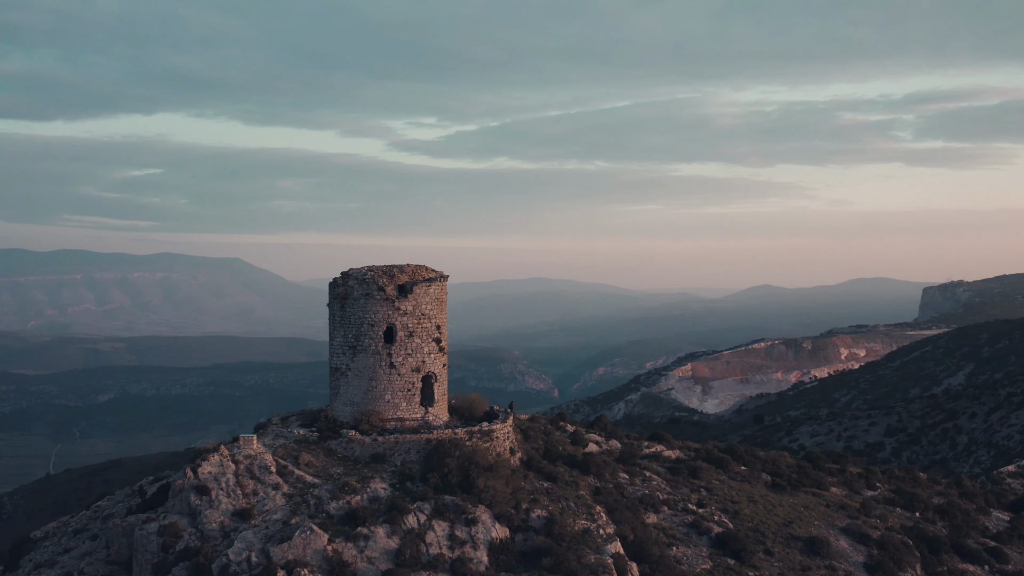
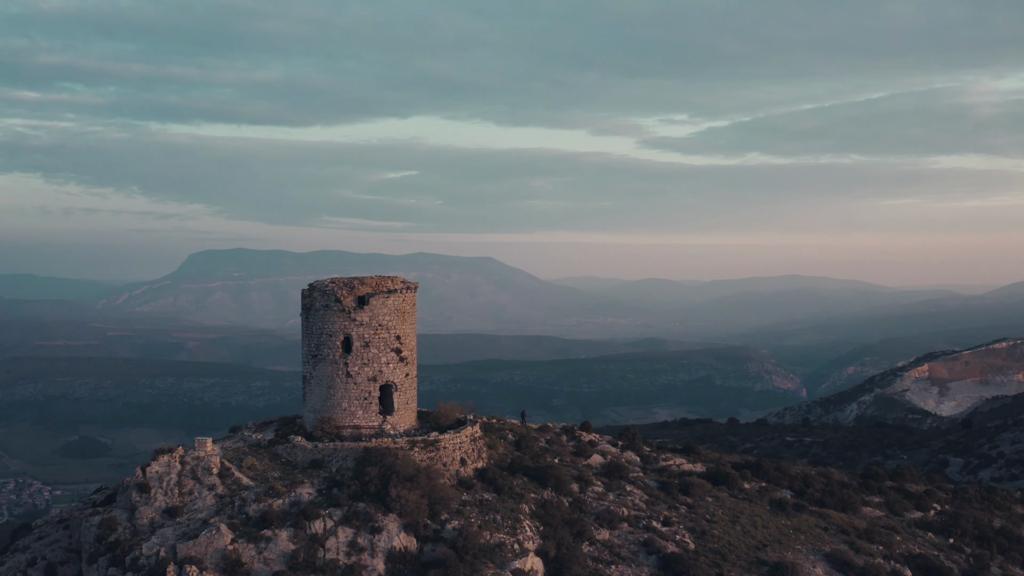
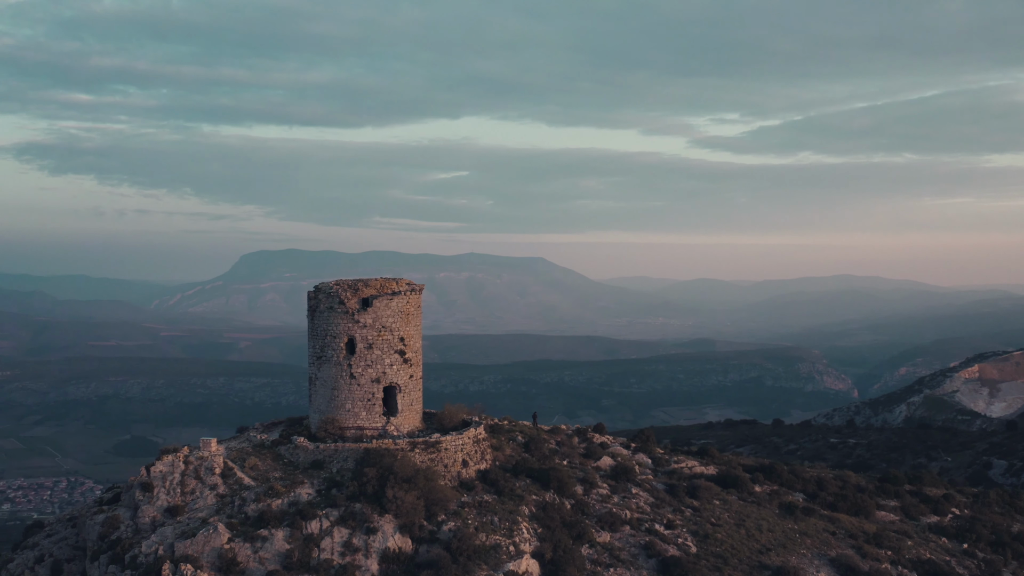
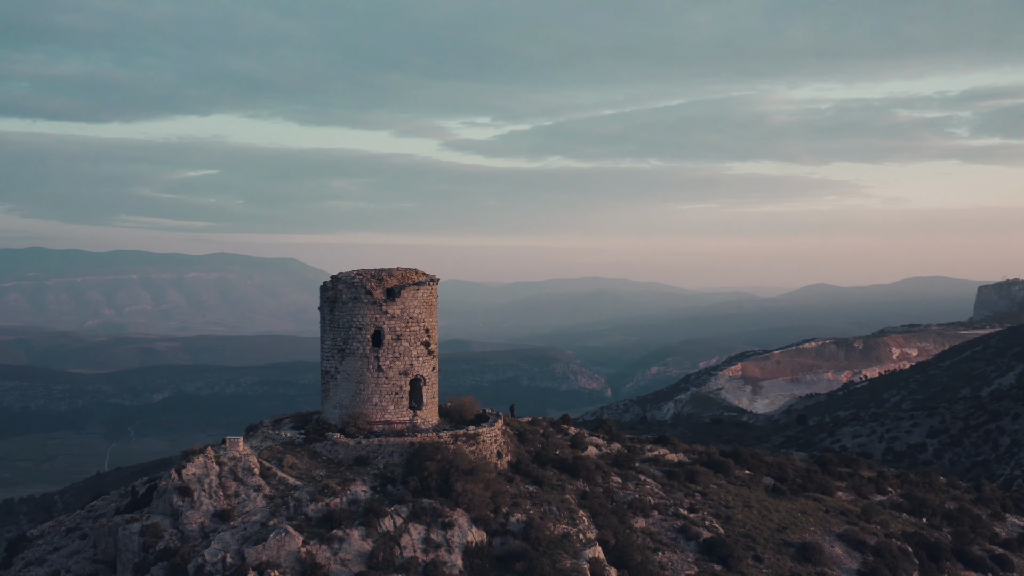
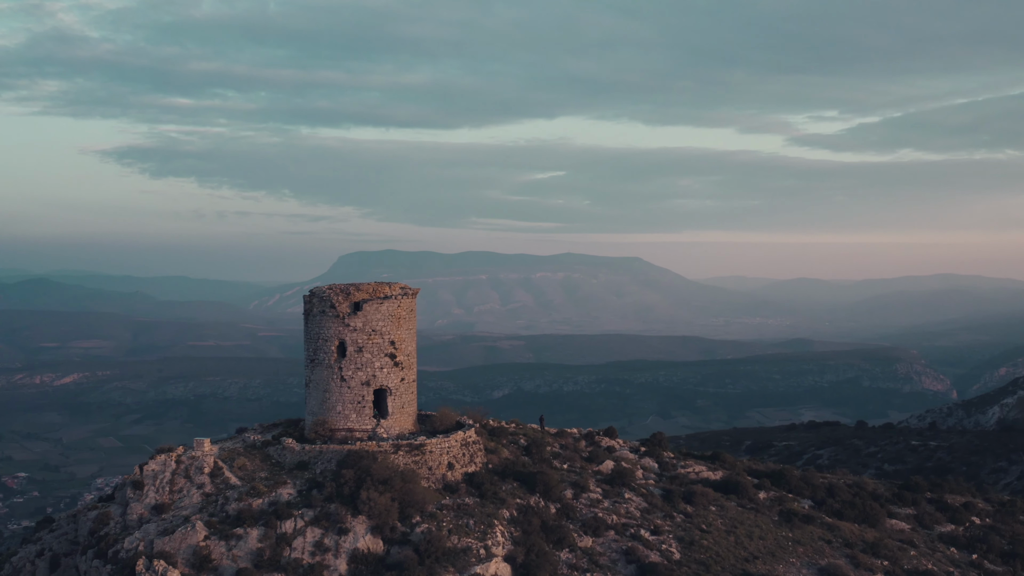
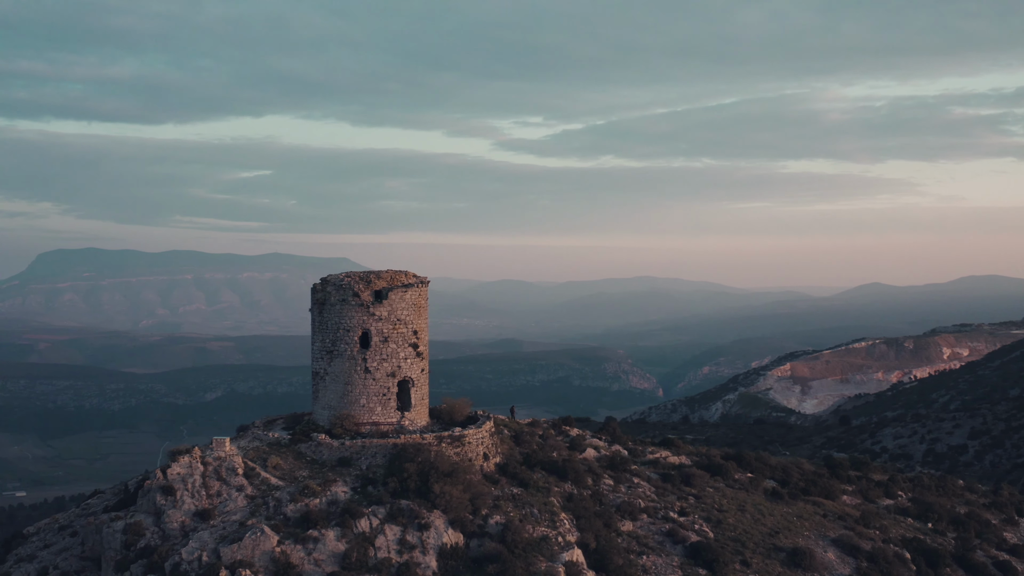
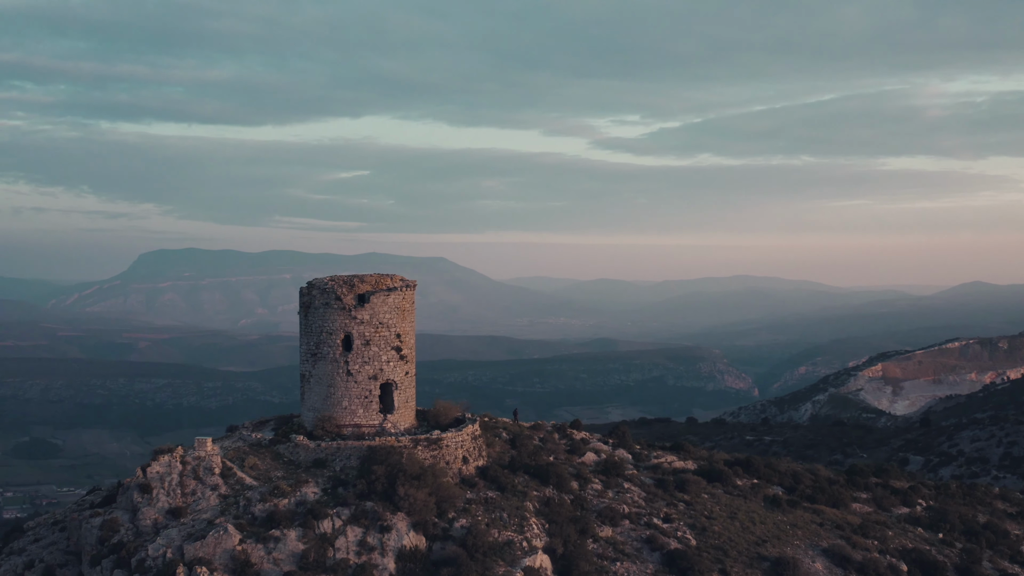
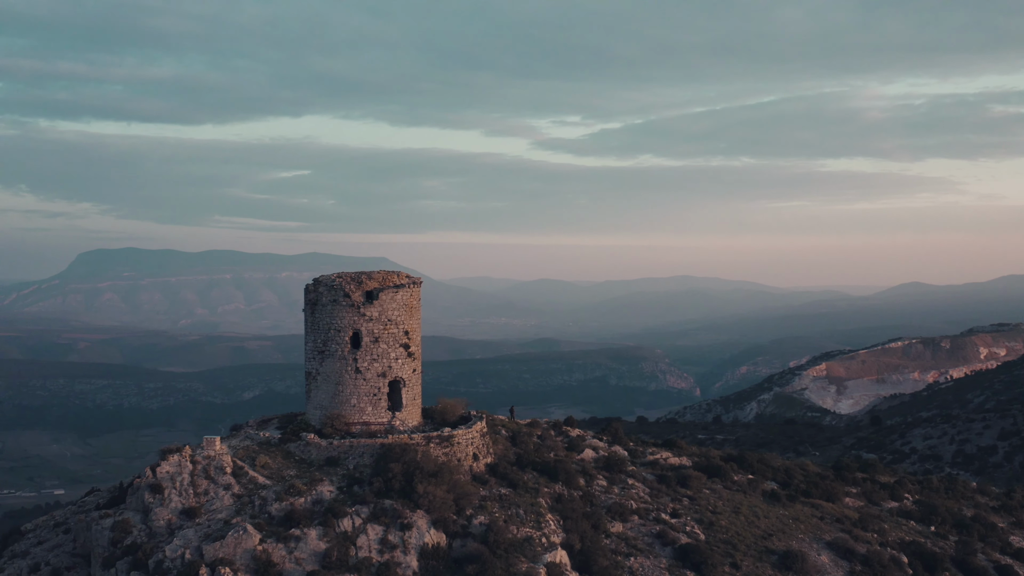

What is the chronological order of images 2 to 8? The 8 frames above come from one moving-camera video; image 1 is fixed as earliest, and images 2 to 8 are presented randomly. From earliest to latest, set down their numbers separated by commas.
4, 6, 8, 7, 2, 3, 5
